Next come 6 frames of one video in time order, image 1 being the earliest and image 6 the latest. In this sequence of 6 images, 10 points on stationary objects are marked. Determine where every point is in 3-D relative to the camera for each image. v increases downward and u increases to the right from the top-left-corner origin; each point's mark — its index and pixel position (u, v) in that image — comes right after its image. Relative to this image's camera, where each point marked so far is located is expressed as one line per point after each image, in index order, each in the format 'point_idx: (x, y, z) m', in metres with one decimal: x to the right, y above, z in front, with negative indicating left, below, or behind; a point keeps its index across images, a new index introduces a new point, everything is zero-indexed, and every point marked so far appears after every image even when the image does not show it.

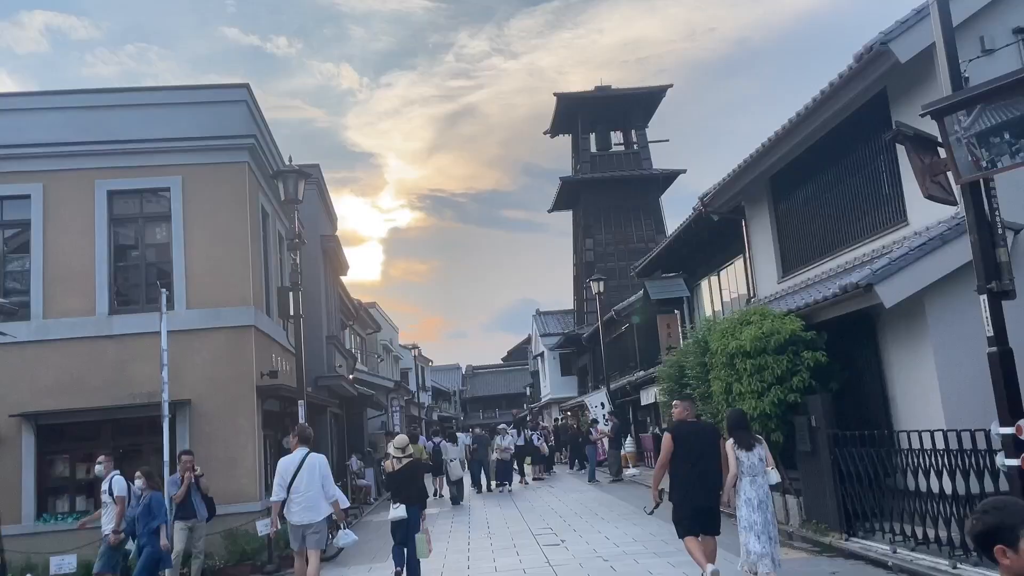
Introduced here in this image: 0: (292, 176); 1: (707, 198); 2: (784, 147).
0: (-3.1, +1.6, +11.8) m
1: (+3.9, +1.8, +16.4) m
2: (+4.5, +2.3, +13.6) m
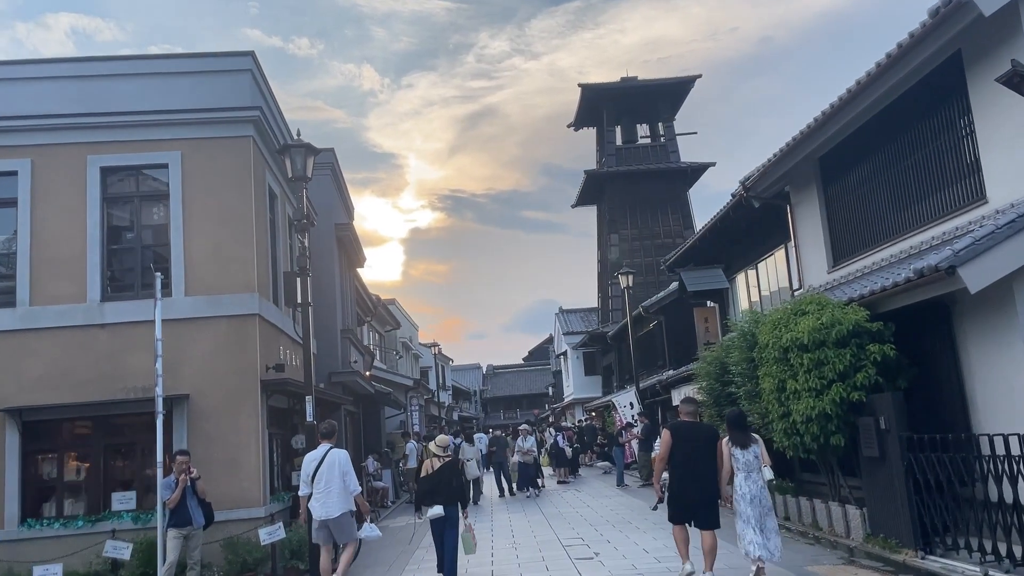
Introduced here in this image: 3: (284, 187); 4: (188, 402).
0: (-2.7, +1.8, +10.8) m
1: (+4.4, +2.0, +15.2) m
2: (+4.9, +2.5, +12.4) m
3: (-3.5, +1.6, +12.7) m
4: (-4.1, -1.4, +10.5) m
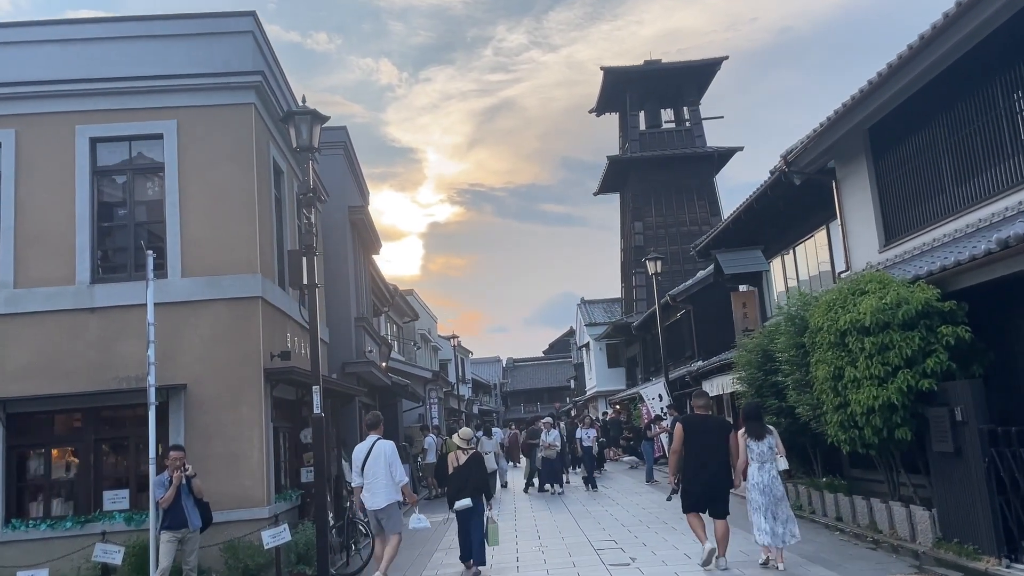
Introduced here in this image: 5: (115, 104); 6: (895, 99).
0: (-2.4, +2.0, +9.9) m
1: (+4.8, +2.3, +14.1) m
2: (+5.2, +2.8, +11.3) m
3: (-3.2, +1.8, +11.8) m
4: (-3.8, -1.2, +9.6) m
5: (-4.8, +2.2, +10.1) m
6: (+5.5, +2.7, +11.9) m
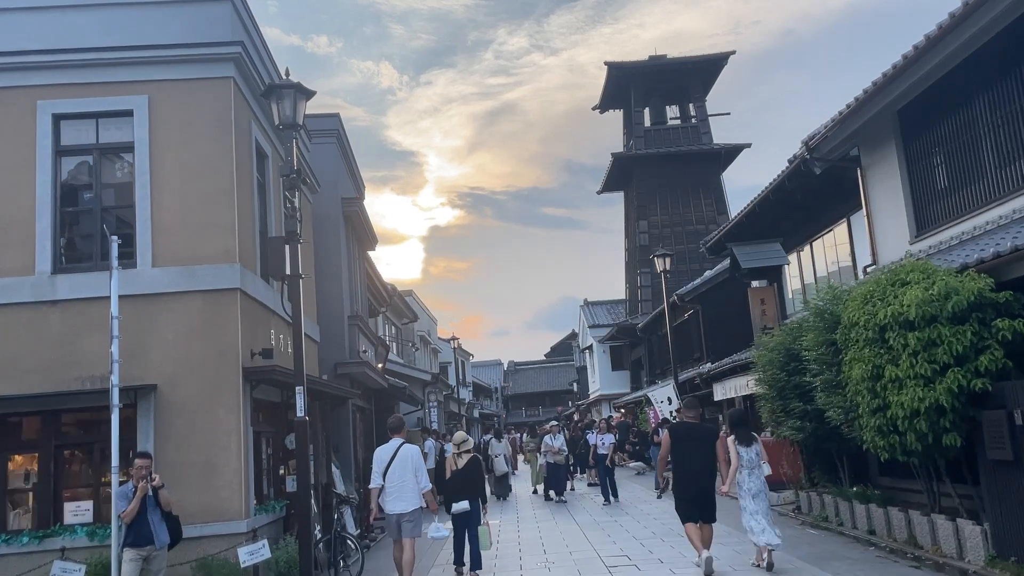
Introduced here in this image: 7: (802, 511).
0: (-2.4, +2.1, +9.0) m
1: (+4.8, +2.4, +13.2) m
2: (+5.3, +2.9, +10.4) m
3: (-3.1, +1.9, +10.9) m
4: (-3.8, -1.1, +8.7) m
5: (-4.8, +2.3, +9.2) m
6: (+5.6, +2.8, +11.0) m
7: (+4.3, -3.3, +12.4) m
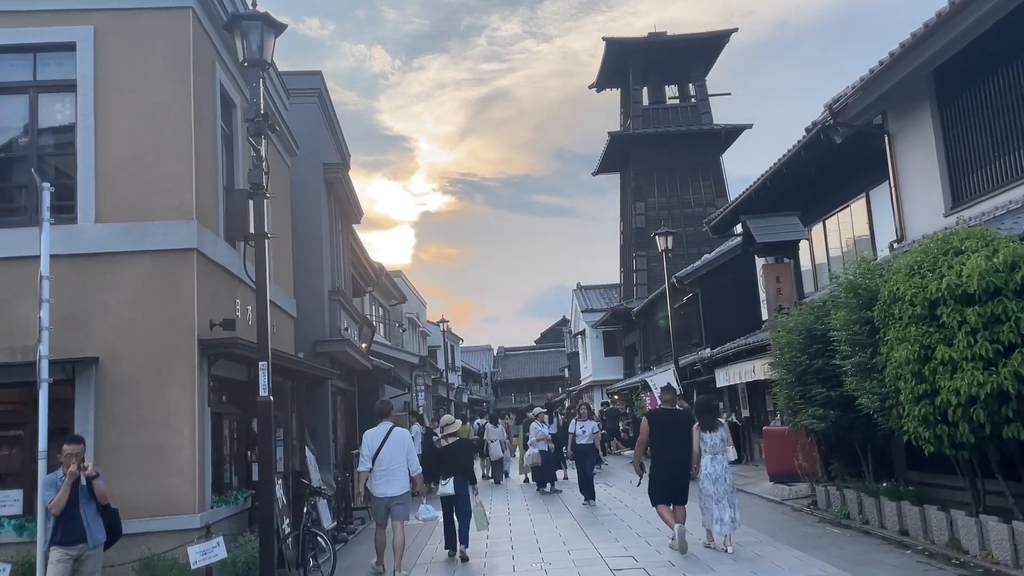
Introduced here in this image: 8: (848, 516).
0: (-2.4, +2.5, +7.8) m
1: (+4.8, +2.7, +12.1) m
2: (+5.3, +3.2, +9.3) m
3: (-3.2, +2.3, +9.7) m
4: (-3.8, -0.7, +7.6) m
5: (-4.8, +2.7, +8.0) m
6: (+5.5, +3.1, +9.9) m
7: (+4.2, -3.0, +11.3) m
8: (+4.3, -2.9, +10.5) m
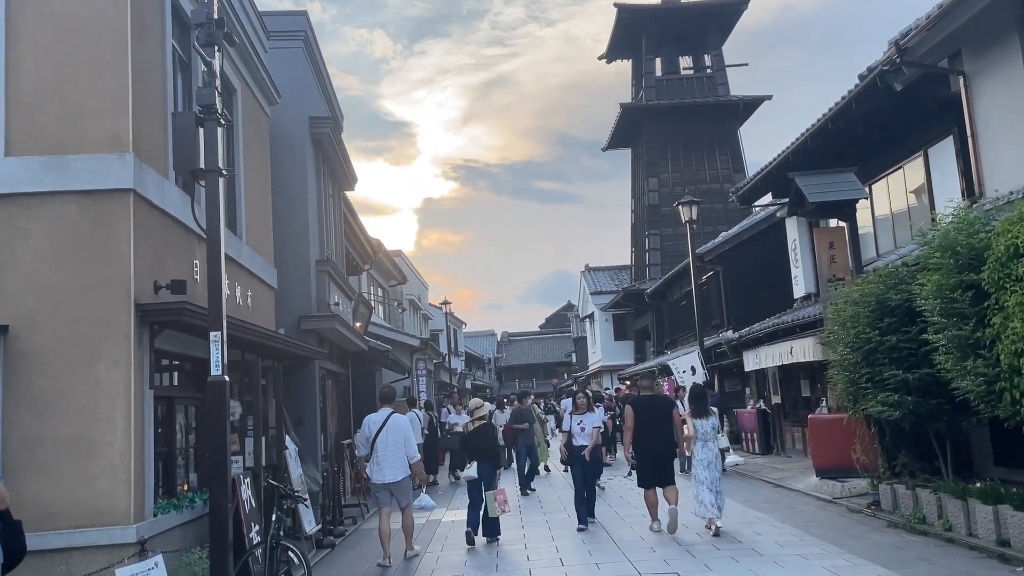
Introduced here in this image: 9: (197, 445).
0: (-2.2, +2.9, +6.1) m
1: (+4.9, +3.1, +10.5) m
2: (+5.4, +3.5, +7.6) m
3: (-3.0, +2.7, +8.0) m
4: (-3.6, -0.4, +5.9) m
5: (-4.6, +3.1, +6.3) m
6: (+5.7, +3.5, +8.2) m
7: (+4.4, -2.6, +9.7) m
8: (+4.4, -2.5, +8.9) m
9: (-2.9, -1.4, +7.5) m
